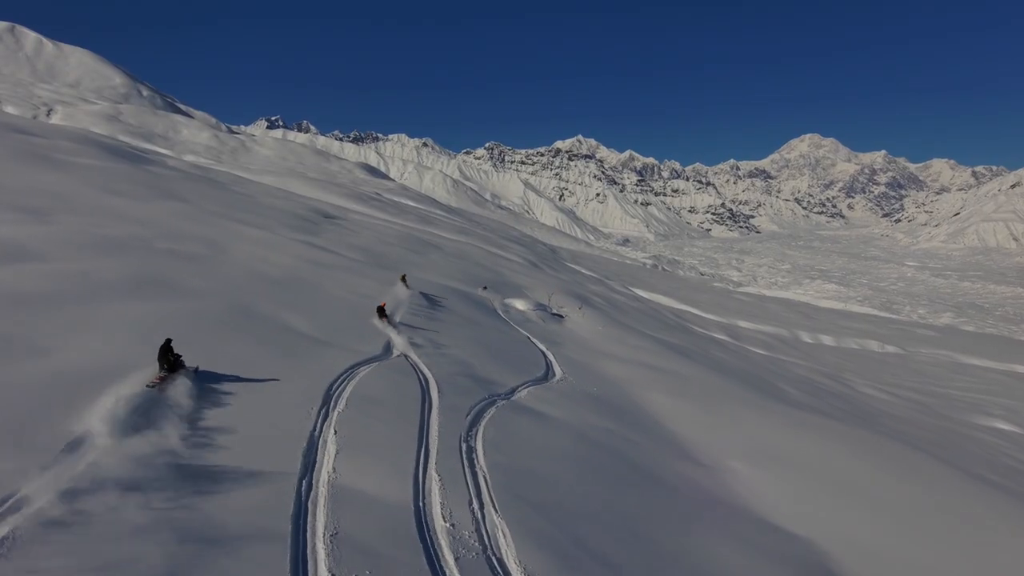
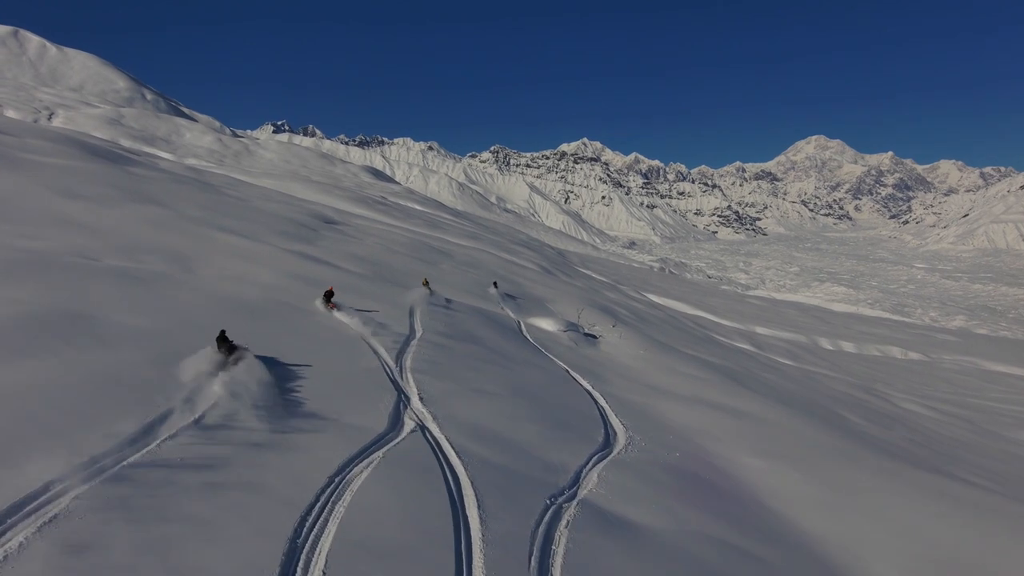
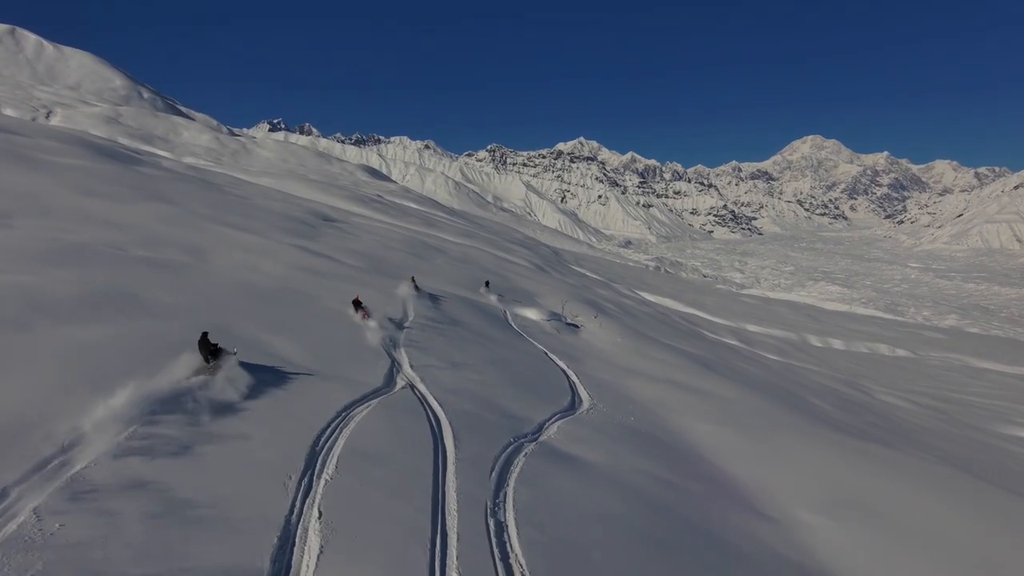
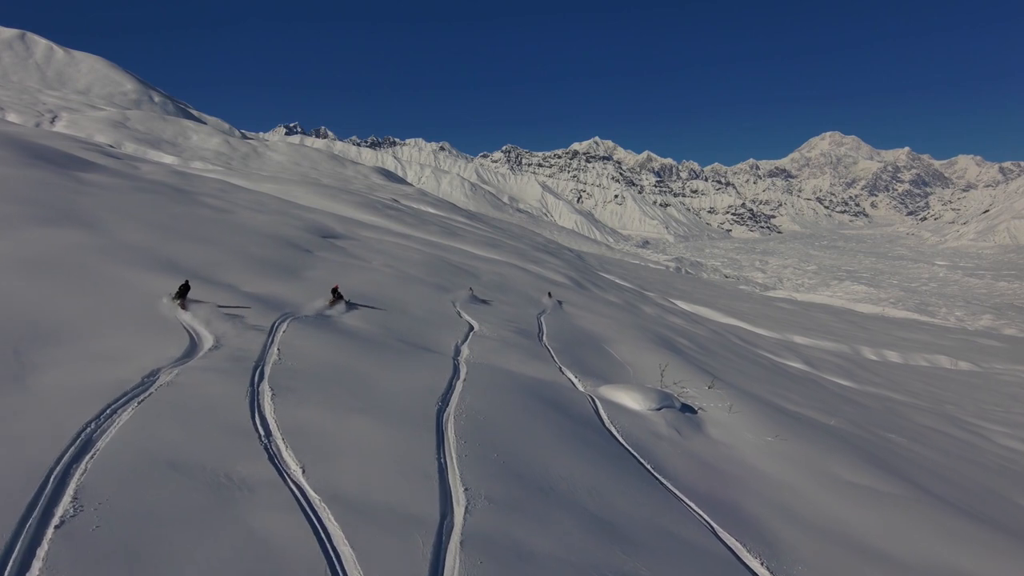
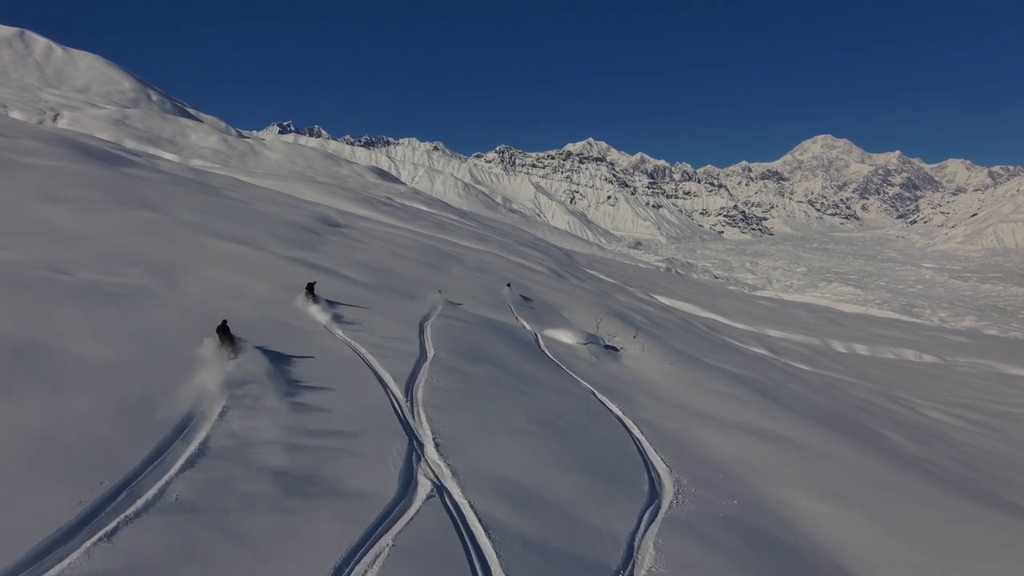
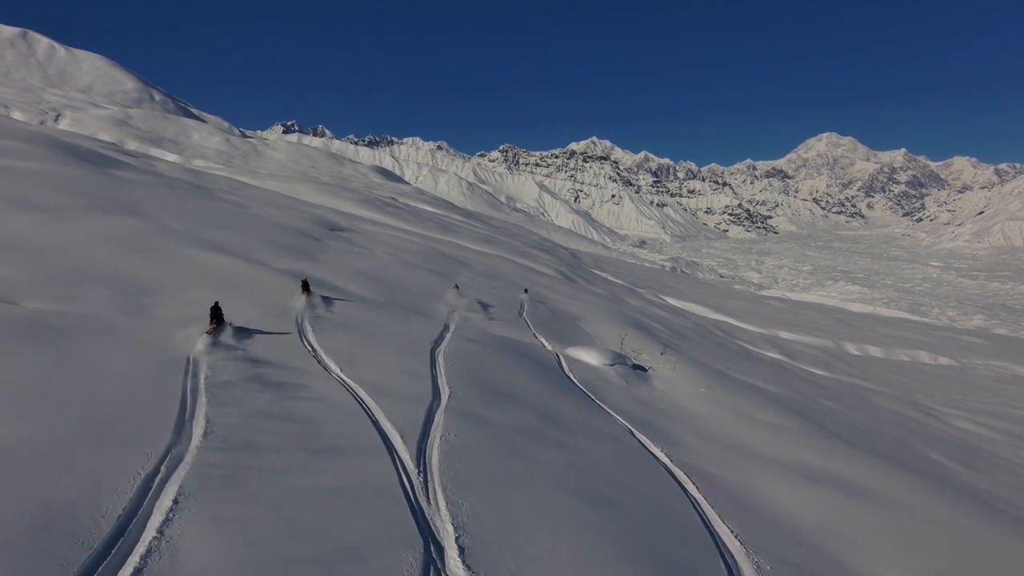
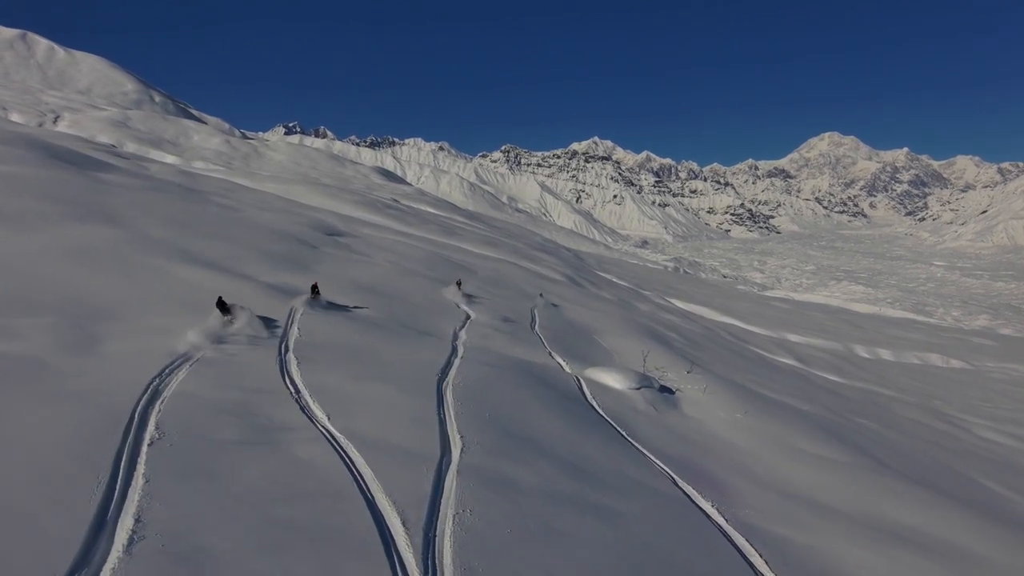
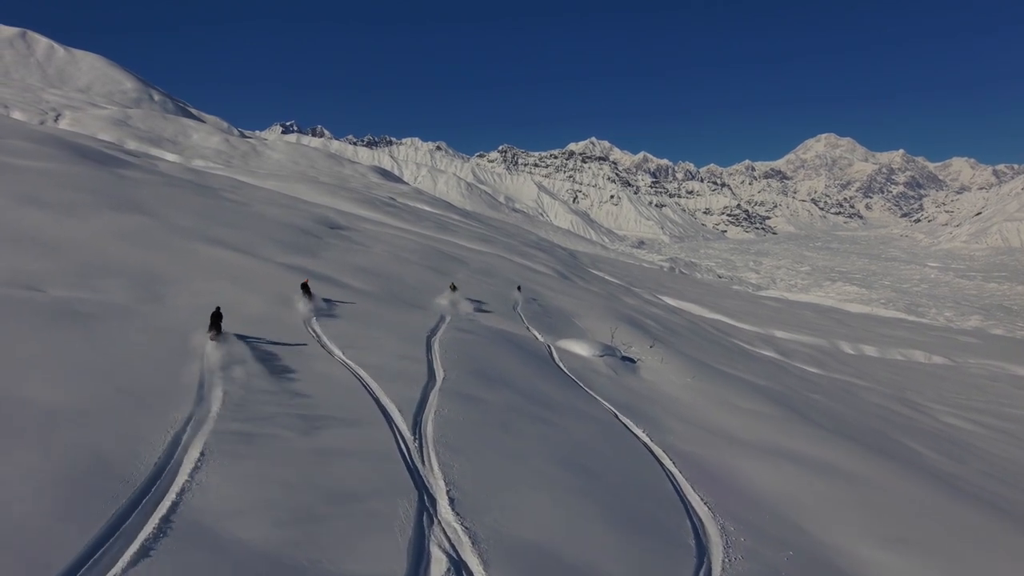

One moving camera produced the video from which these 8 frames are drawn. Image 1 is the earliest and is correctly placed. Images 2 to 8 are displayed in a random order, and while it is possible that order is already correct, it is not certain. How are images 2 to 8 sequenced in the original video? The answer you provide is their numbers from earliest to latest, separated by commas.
3, 2, 5, 8, 6, 7, 4
